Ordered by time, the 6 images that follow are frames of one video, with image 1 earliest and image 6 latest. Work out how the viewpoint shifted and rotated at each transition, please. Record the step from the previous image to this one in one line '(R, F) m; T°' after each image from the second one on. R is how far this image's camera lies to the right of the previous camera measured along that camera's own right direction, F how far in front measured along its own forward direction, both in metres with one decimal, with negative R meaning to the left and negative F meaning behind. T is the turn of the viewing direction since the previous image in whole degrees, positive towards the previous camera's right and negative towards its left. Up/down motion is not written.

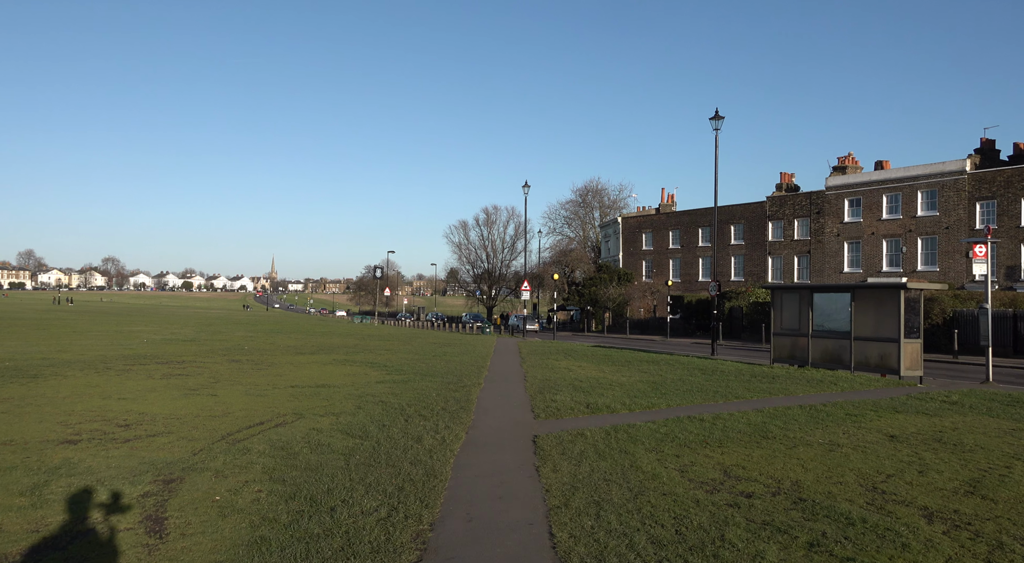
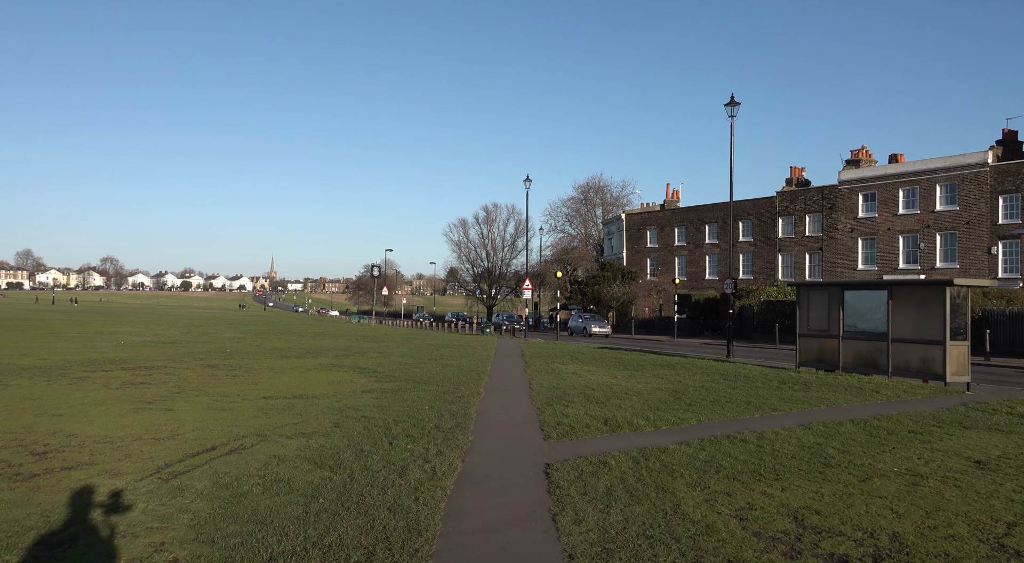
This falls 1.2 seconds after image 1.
(-0.1, +1.6) m; 0°
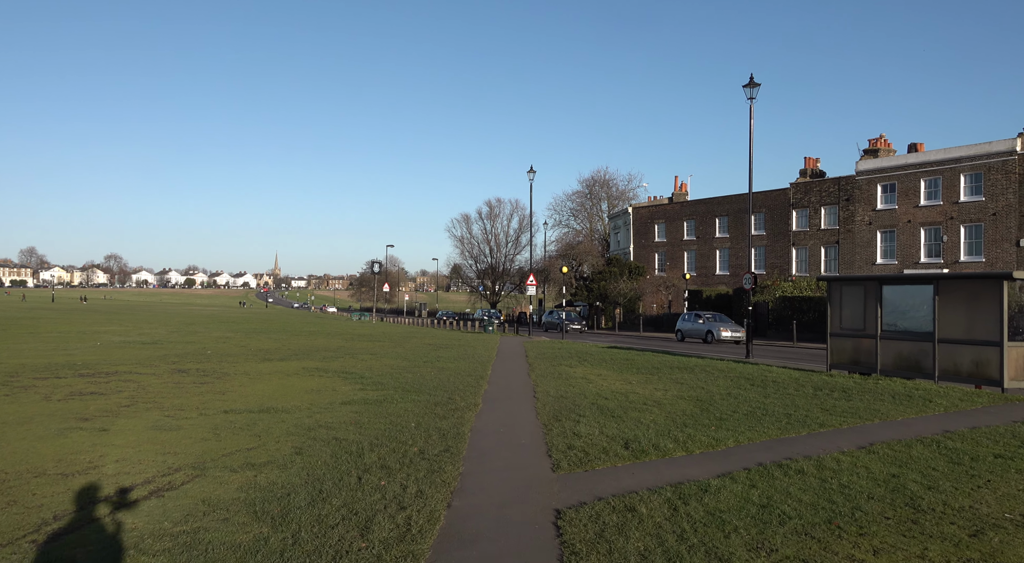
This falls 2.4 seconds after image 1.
(0.0, +1.7) m; 0°
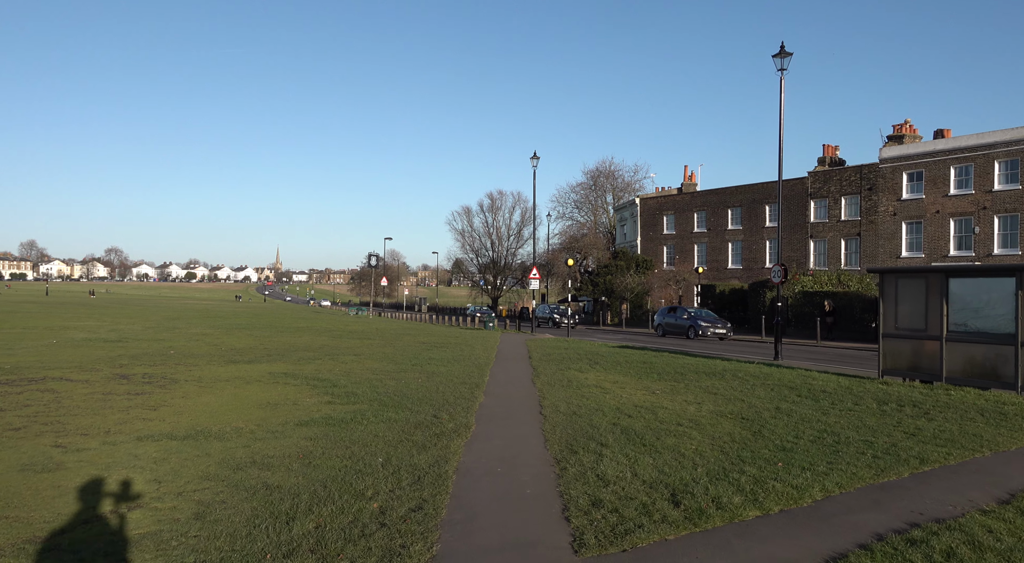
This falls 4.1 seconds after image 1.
(0.0, +2.3) m; 0°
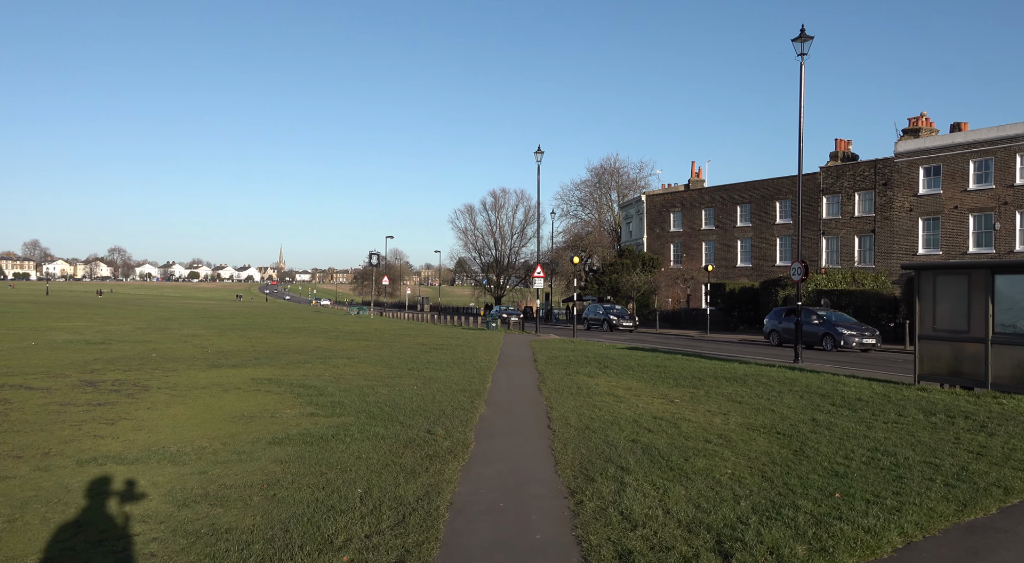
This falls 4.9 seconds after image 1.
(0.0, +1.1) m; 0°
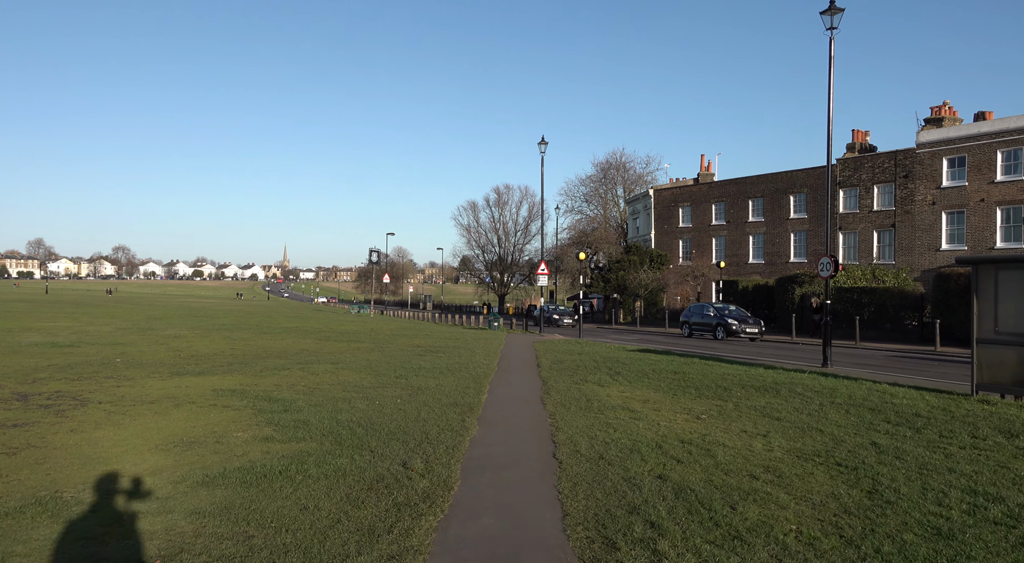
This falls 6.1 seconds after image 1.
(+0.1, +1.6) m; 0°
